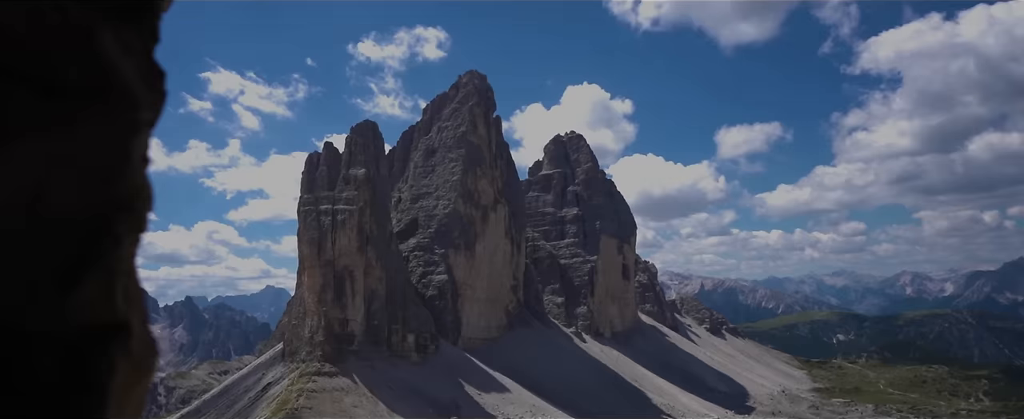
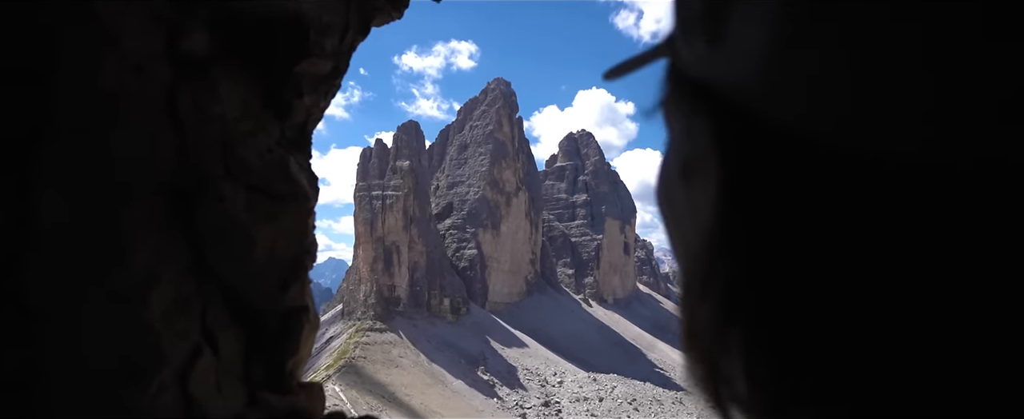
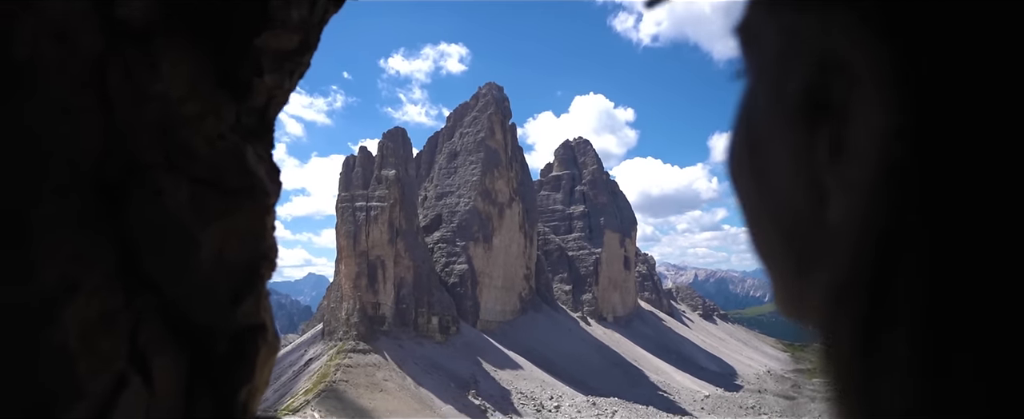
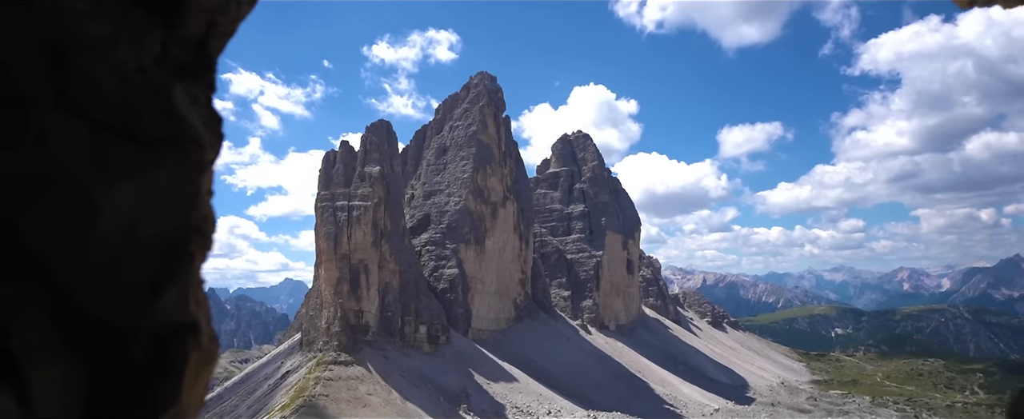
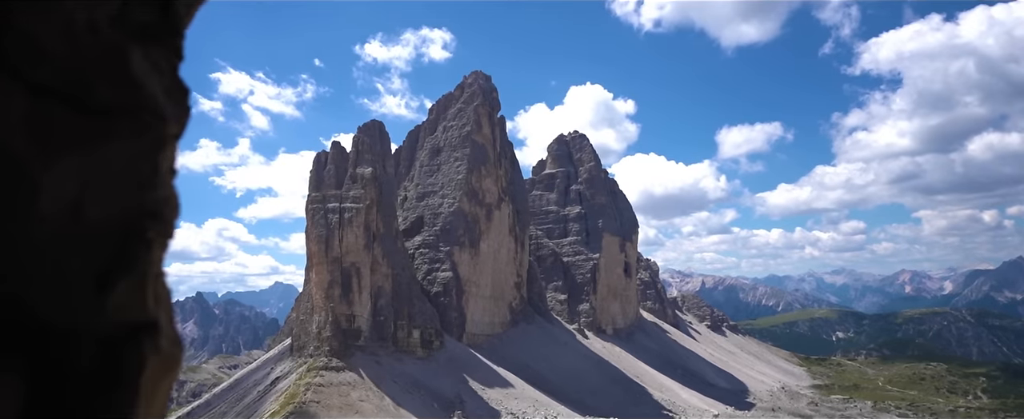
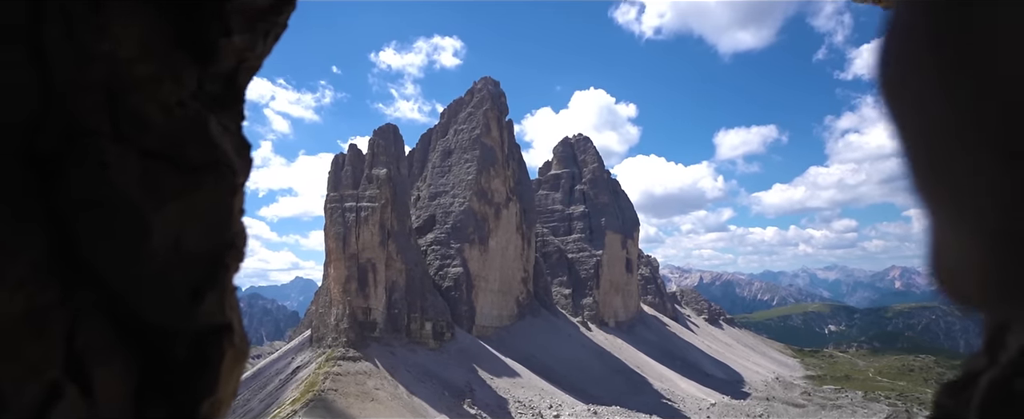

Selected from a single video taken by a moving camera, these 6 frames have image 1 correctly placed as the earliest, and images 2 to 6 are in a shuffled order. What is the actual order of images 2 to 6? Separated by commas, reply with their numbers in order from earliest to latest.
5, 4, 6, 3, 2
